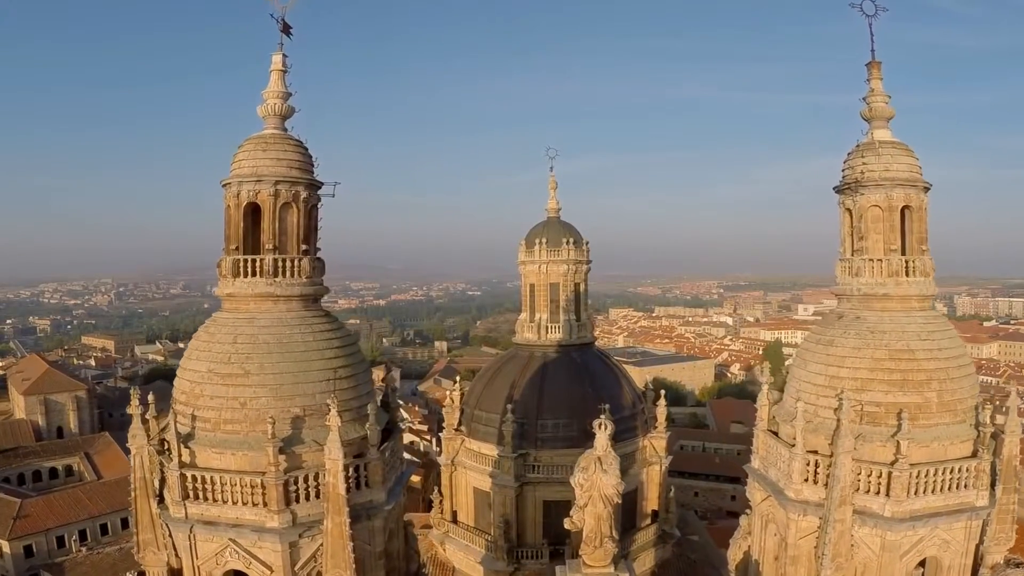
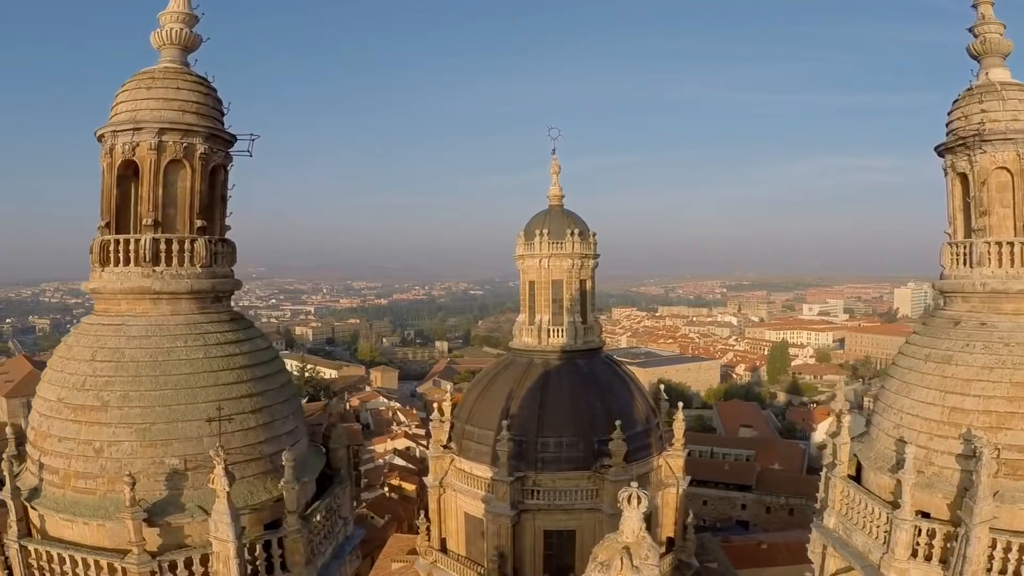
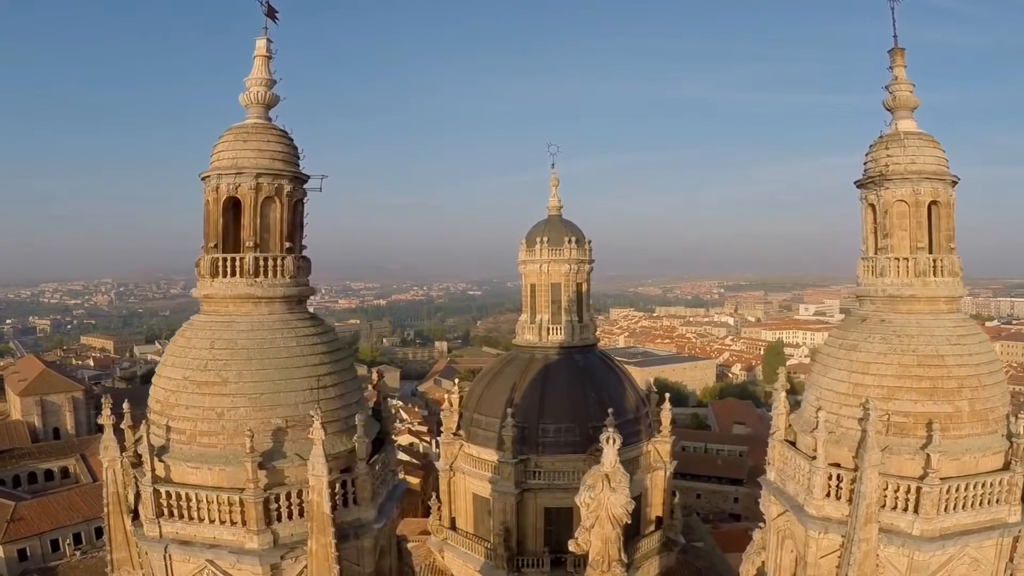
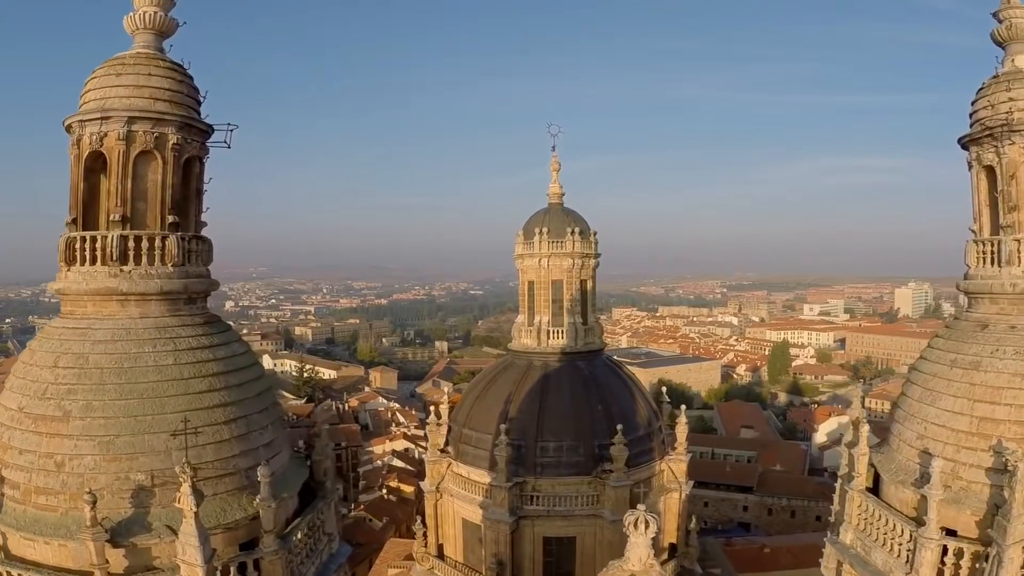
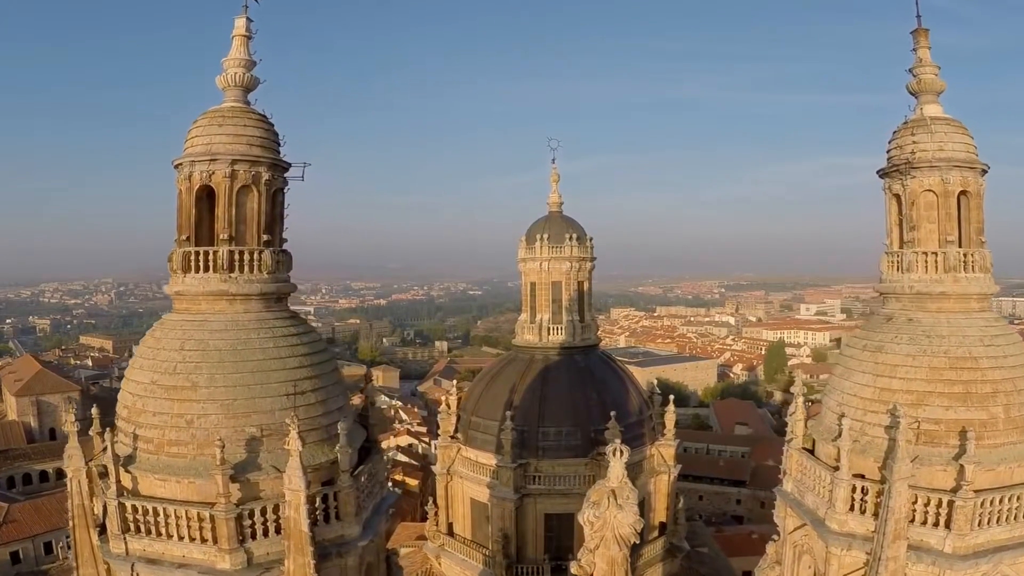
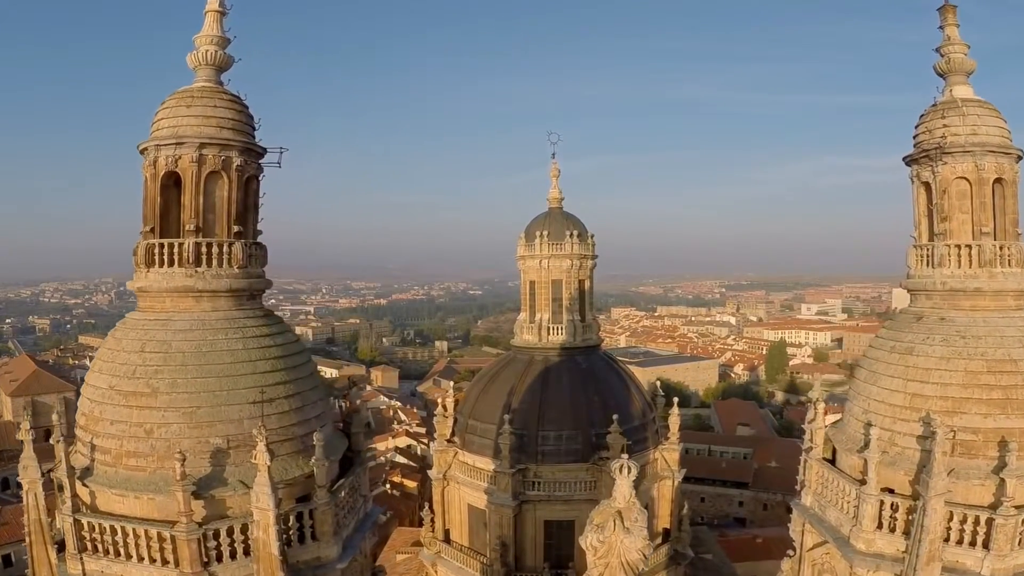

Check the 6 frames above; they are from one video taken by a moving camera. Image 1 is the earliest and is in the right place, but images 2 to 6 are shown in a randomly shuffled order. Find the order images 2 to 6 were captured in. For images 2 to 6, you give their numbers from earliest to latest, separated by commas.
3, 5, 6, 2, 4
